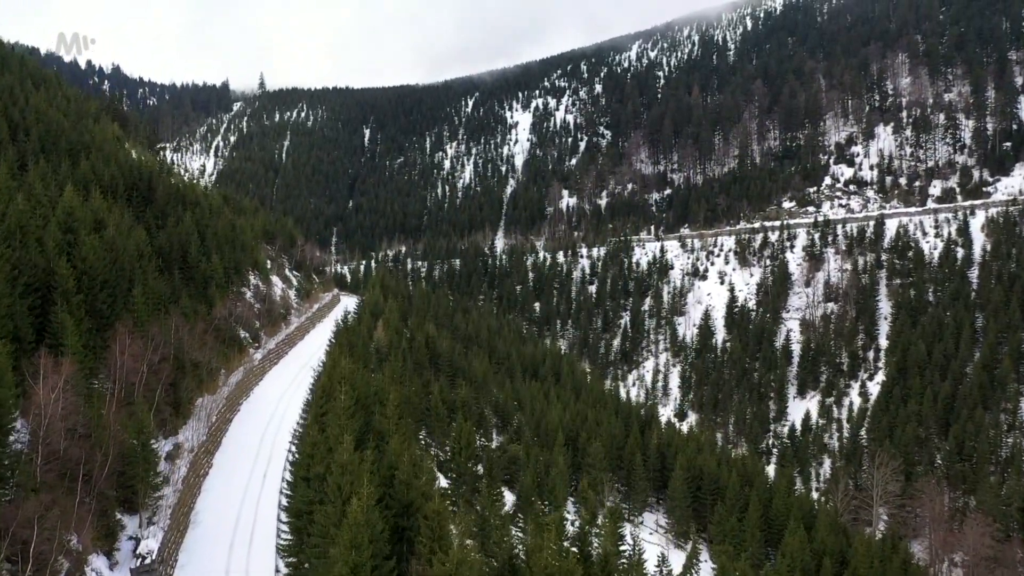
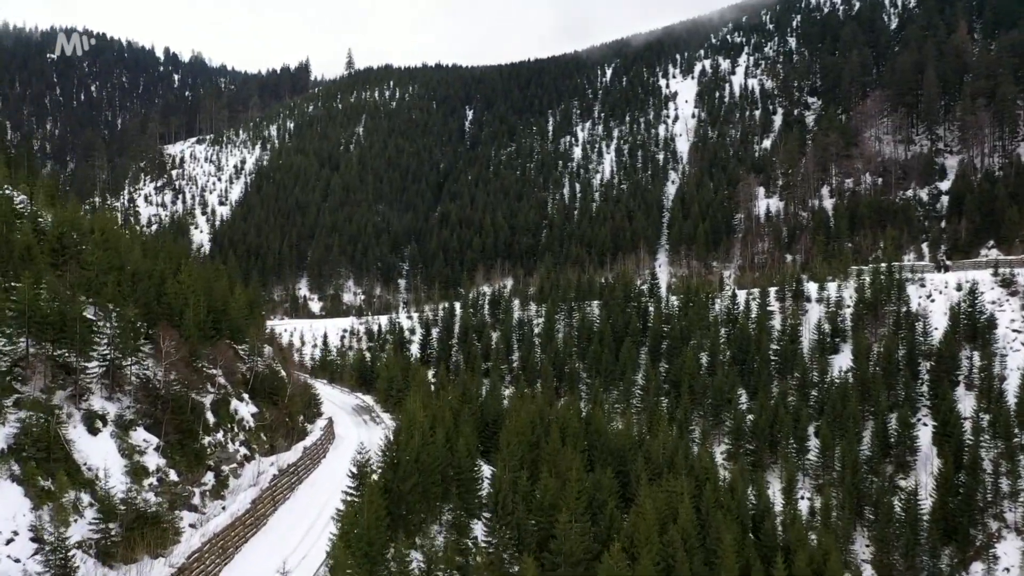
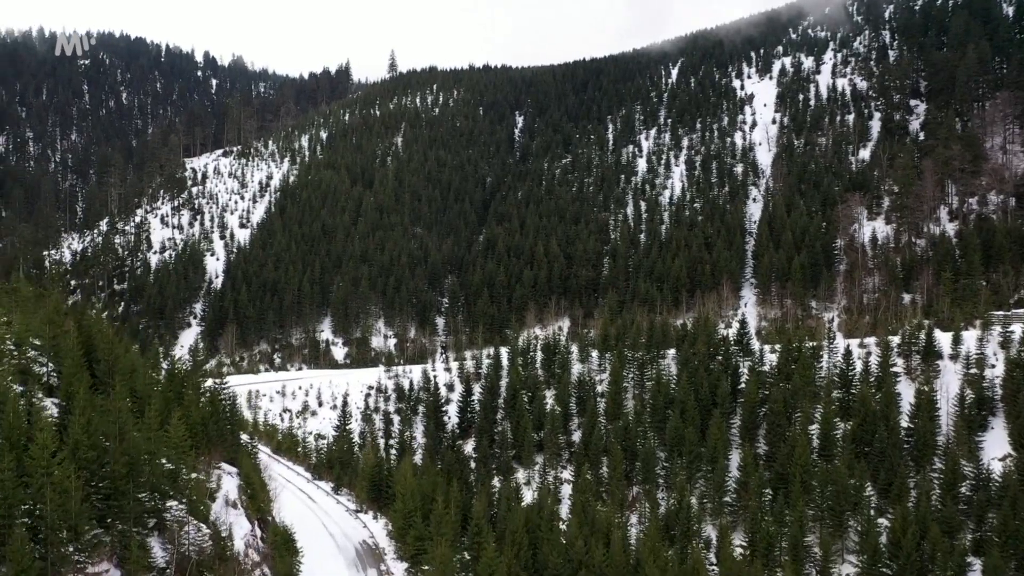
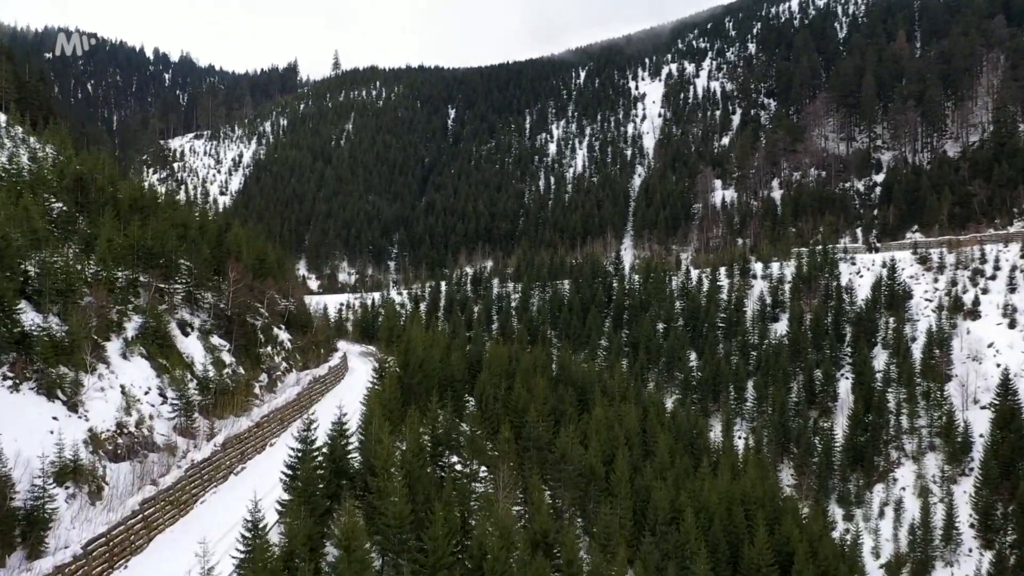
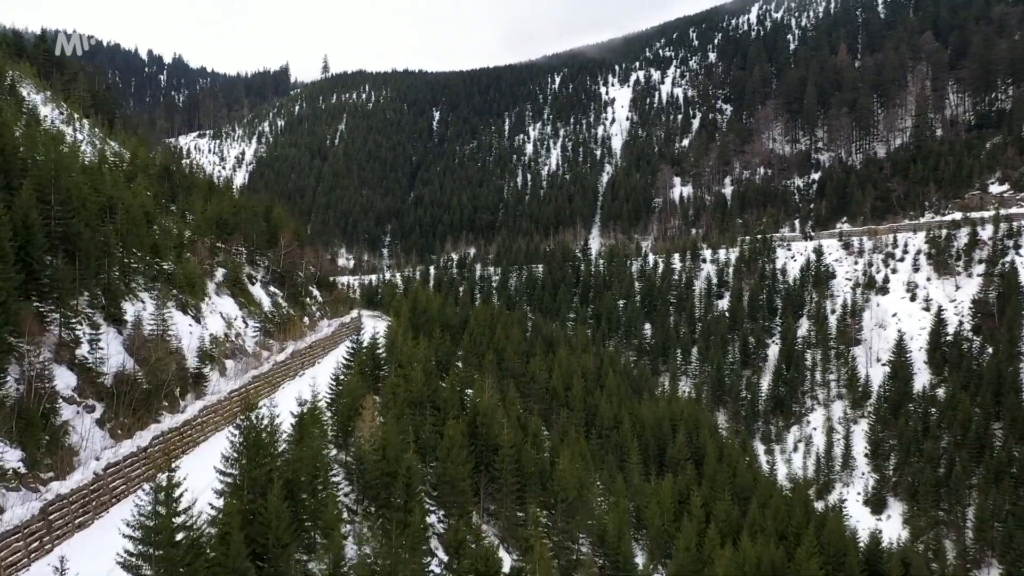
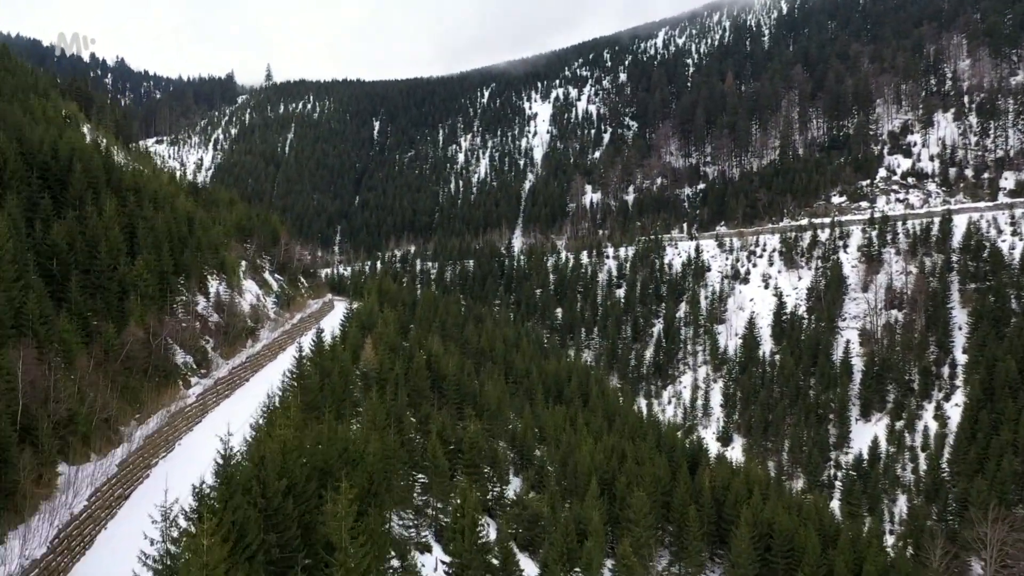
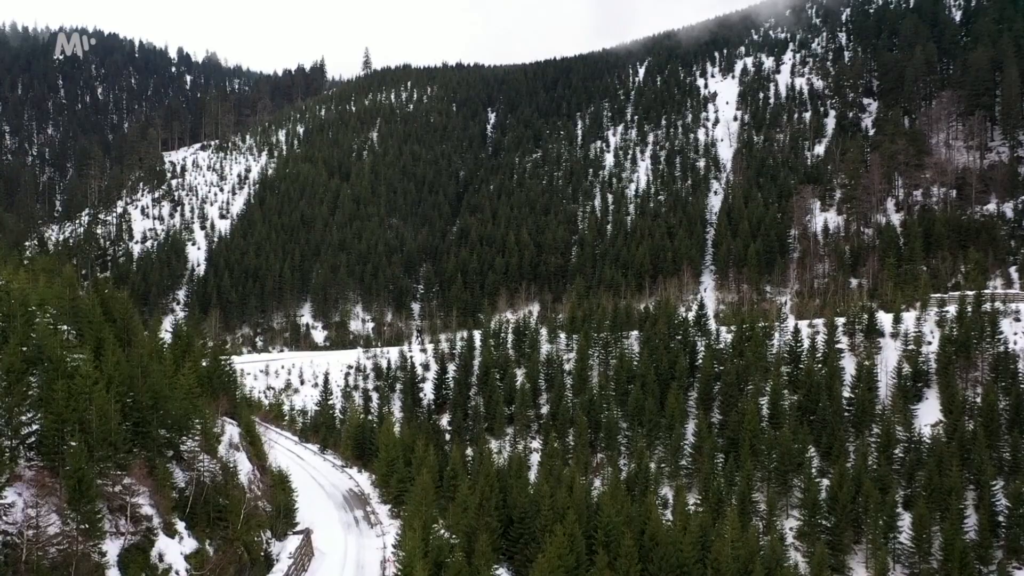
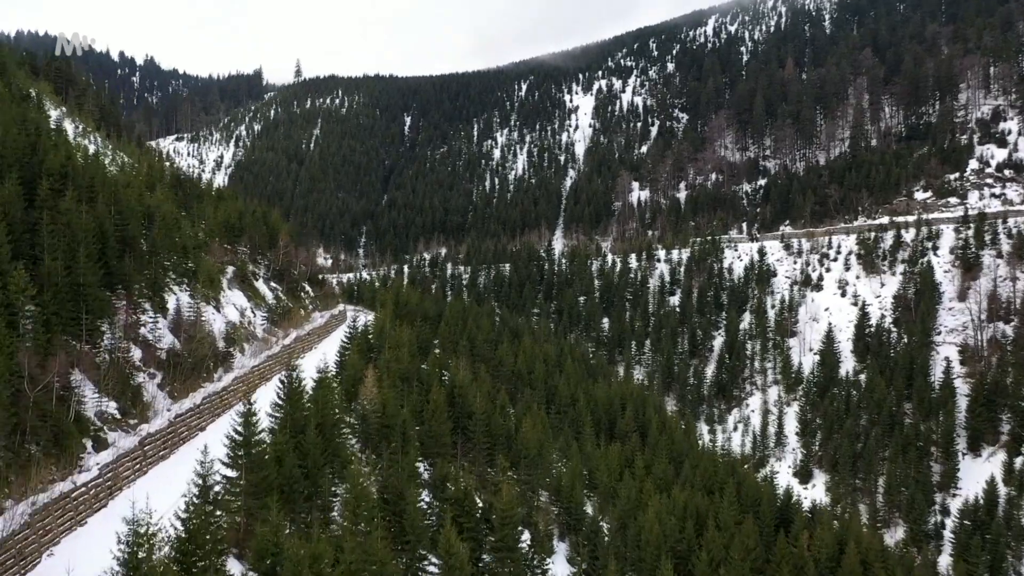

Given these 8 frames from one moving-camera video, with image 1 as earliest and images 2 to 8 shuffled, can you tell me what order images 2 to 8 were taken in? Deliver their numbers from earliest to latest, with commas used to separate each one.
6, 8, 5, 4, 2, 7, 3
